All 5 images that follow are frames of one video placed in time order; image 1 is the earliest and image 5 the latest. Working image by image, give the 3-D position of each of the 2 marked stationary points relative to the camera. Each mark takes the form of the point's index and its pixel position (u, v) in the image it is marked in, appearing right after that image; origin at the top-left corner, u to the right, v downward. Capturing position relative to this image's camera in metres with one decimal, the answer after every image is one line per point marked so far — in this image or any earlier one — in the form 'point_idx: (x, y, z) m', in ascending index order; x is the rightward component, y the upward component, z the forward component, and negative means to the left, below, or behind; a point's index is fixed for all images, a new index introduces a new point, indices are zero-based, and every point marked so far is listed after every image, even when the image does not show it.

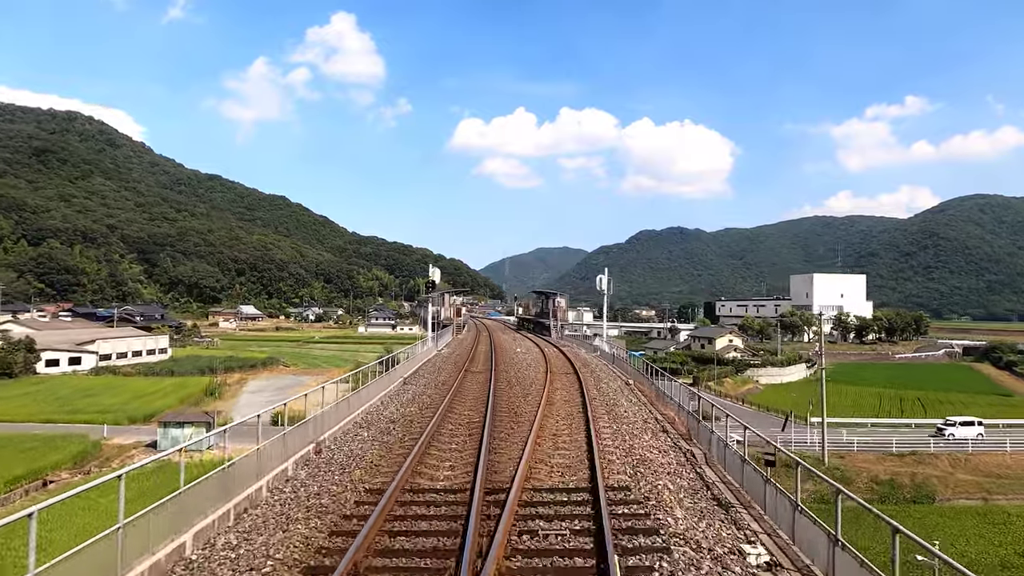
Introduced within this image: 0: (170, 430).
0: (-7.5, -3.2, +13.6) m
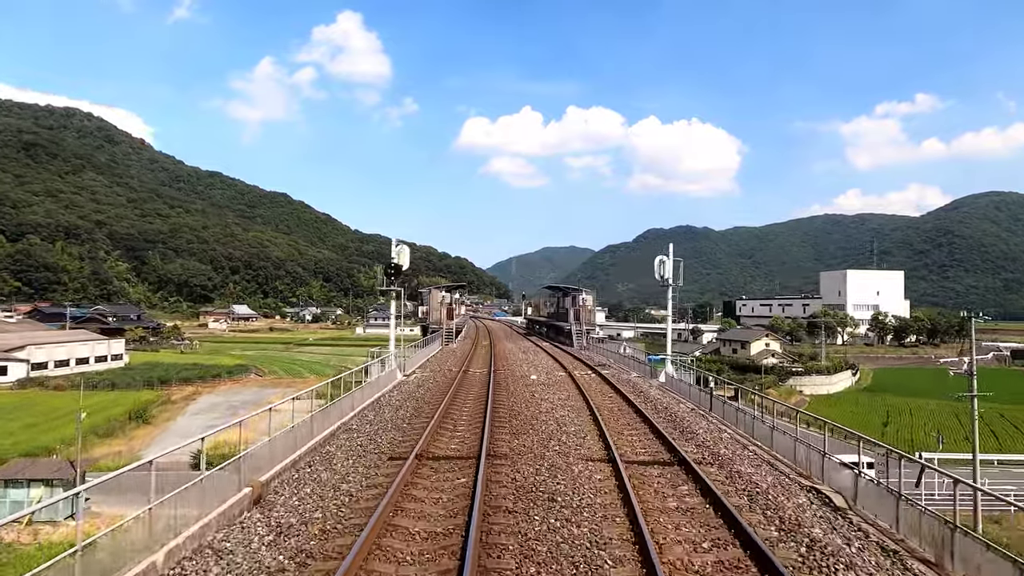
0: (-7.4, -3.0, +9.1) m
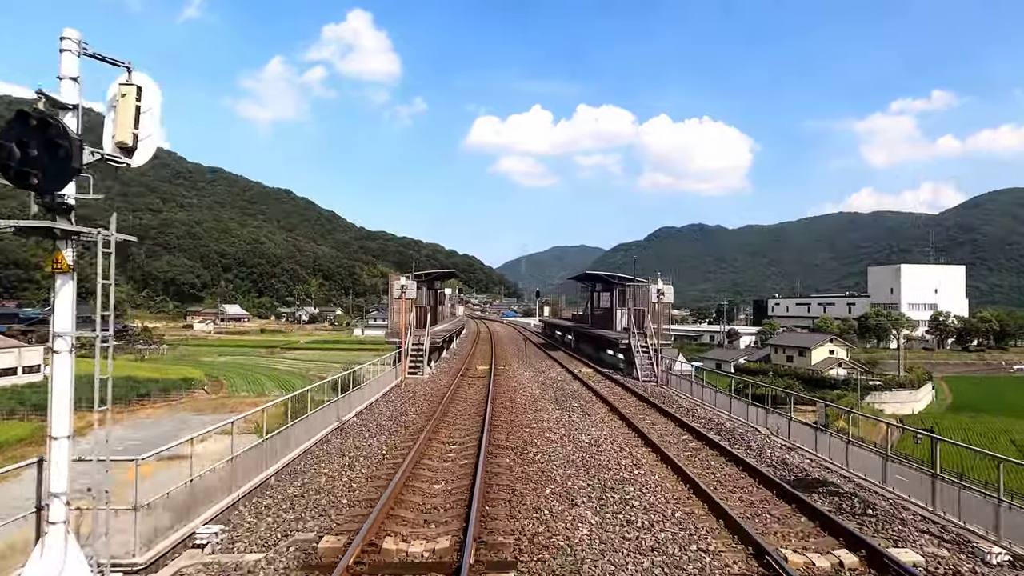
0: (-7.2, -2.8, +3.4) m
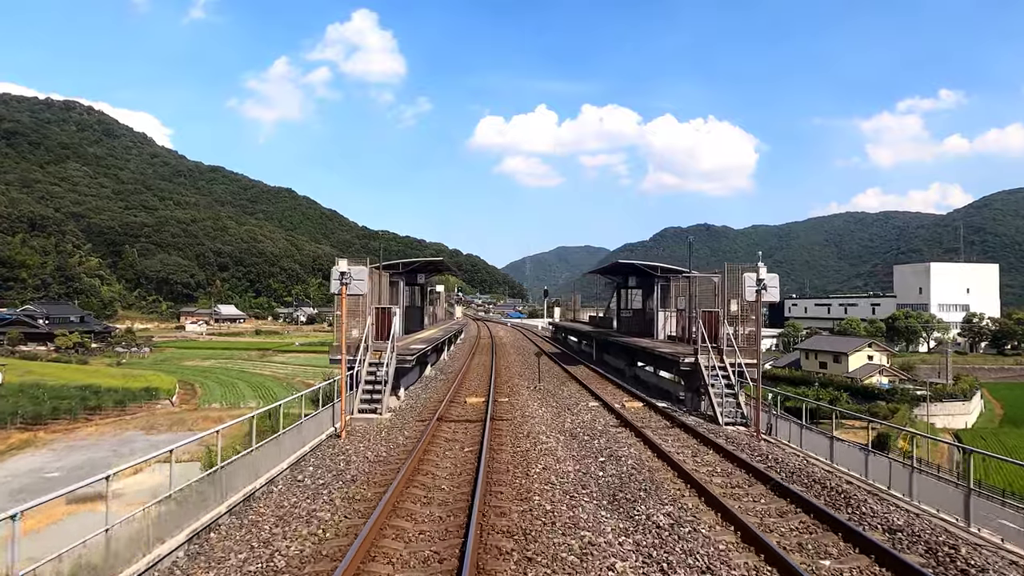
0: (-7.2, -2.7, +0.7) m
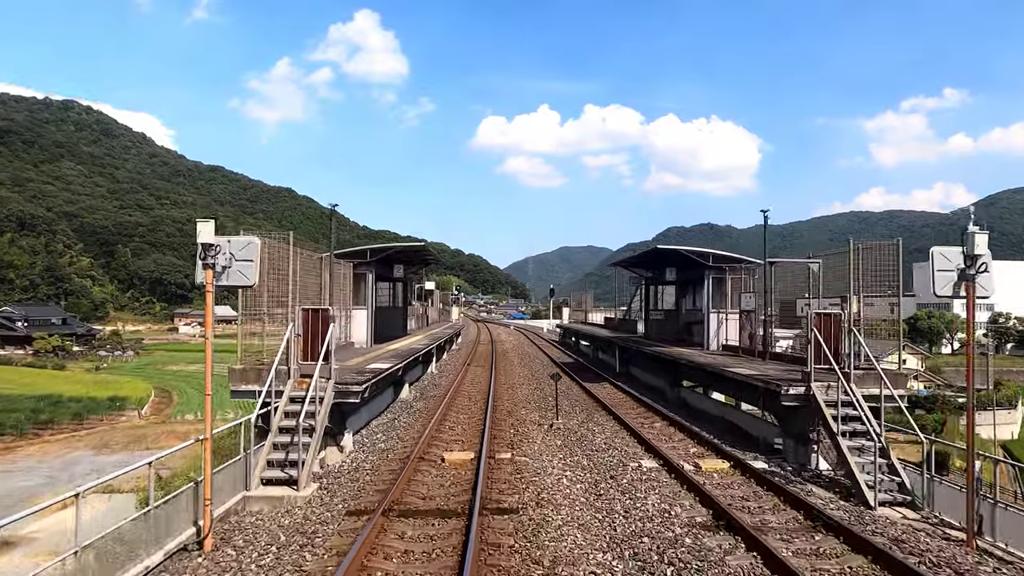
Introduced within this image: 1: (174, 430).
0: (-7.2, -2.7, -1.2) m
1: (-8.6, -3.6, +15.7) m
